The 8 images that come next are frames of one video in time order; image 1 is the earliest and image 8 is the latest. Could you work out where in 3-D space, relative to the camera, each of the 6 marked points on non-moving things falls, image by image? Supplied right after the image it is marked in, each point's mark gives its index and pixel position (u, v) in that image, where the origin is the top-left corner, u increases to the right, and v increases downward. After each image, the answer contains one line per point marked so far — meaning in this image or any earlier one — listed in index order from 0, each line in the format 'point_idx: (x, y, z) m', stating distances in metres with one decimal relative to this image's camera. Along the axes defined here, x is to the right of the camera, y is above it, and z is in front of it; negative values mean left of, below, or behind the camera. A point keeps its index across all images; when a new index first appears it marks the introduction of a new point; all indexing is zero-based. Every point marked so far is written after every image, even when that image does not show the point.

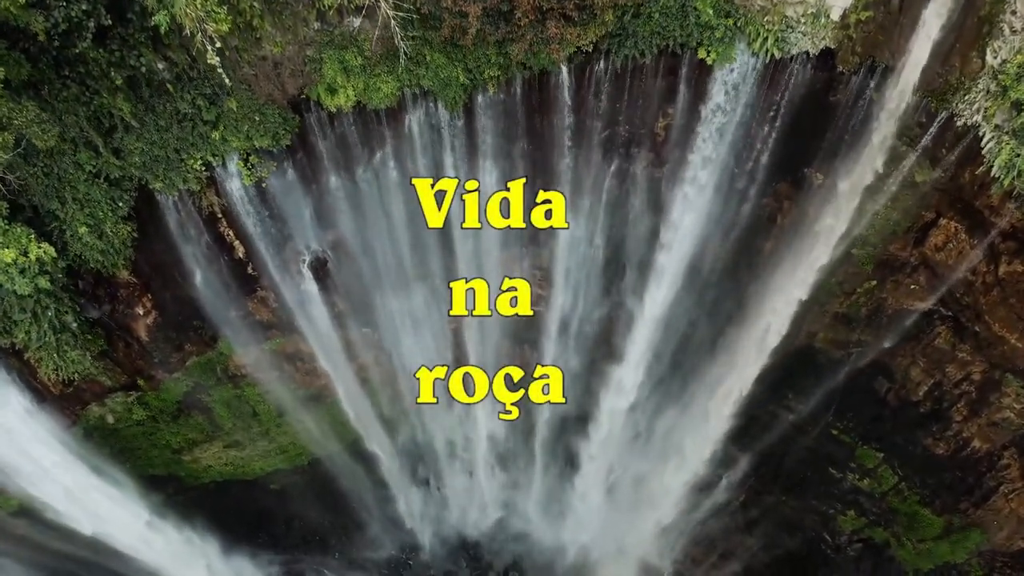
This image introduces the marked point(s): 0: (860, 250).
0: (+5.2, +0.6, +9.9) m
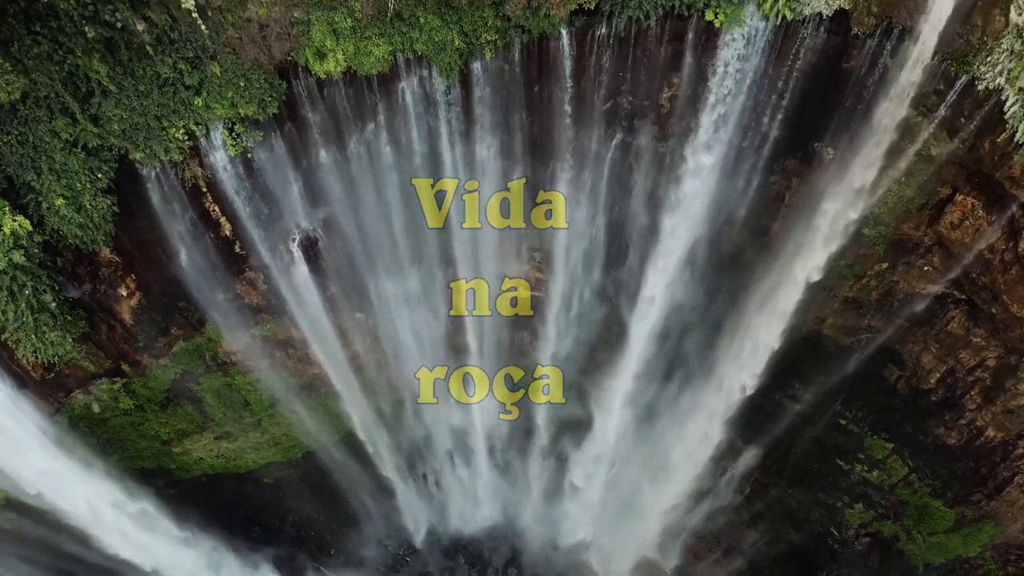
0: (+5.1, +0.8, +9.6) m
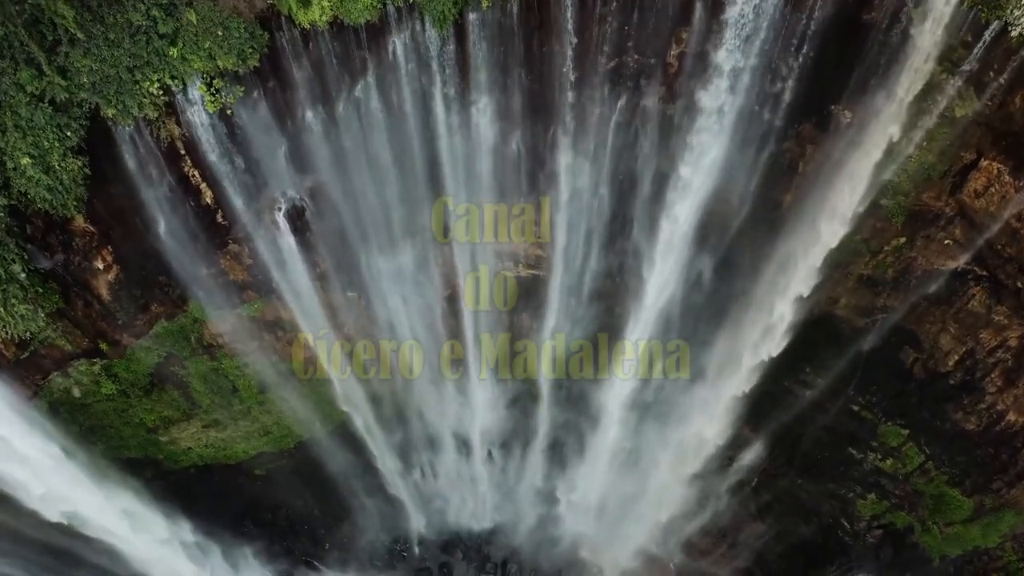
0: (+5.1, +1.2, +9.1) m
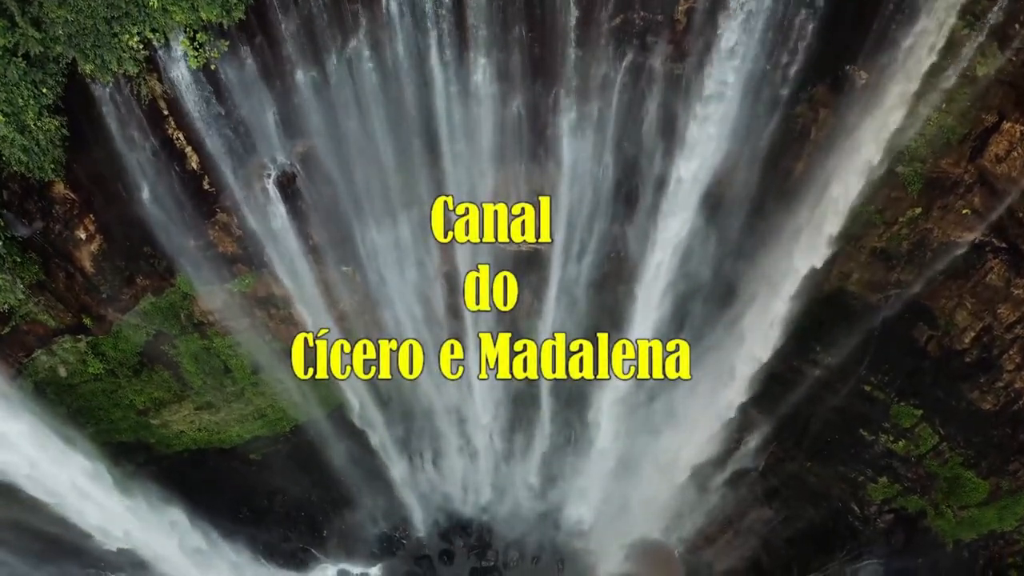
0: (+5.1, +1.6, +8.7) m
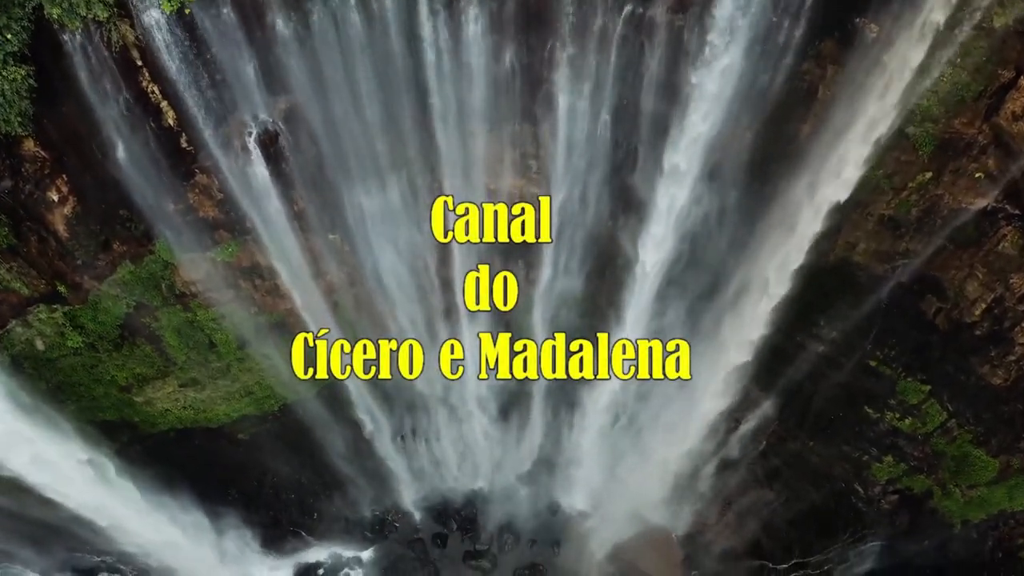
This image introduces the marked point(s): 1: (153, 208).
0: (+5.1, +2.0, +8.3) m
1: (-4.9, +1.1, +9.1) m
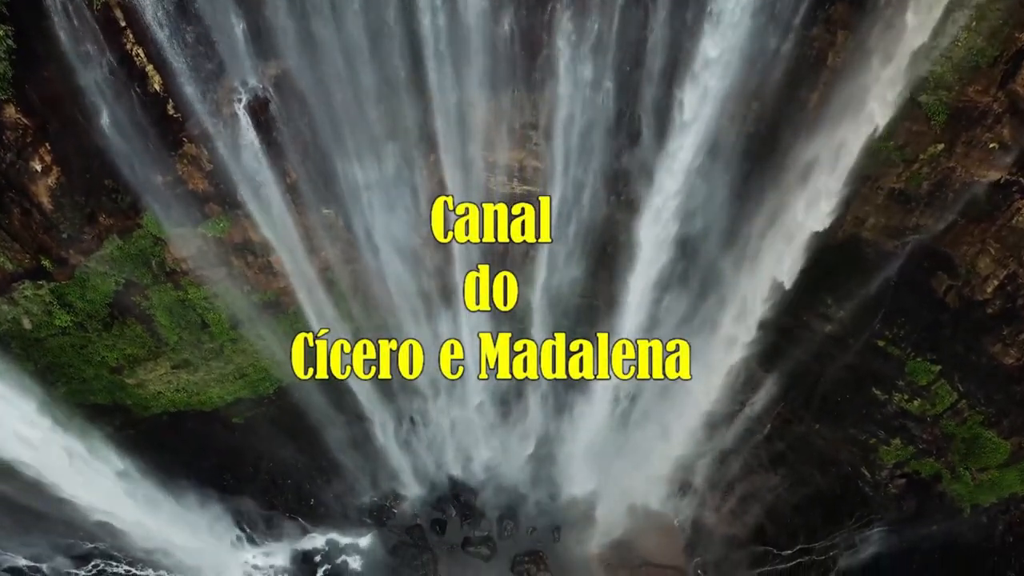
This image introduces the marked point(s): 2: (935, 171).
0: (+5.0, +2.3, +8.1) m
1: (-4.9, +1.4, +8.8) m
2: (+5.4, +1.5, +8.5) m
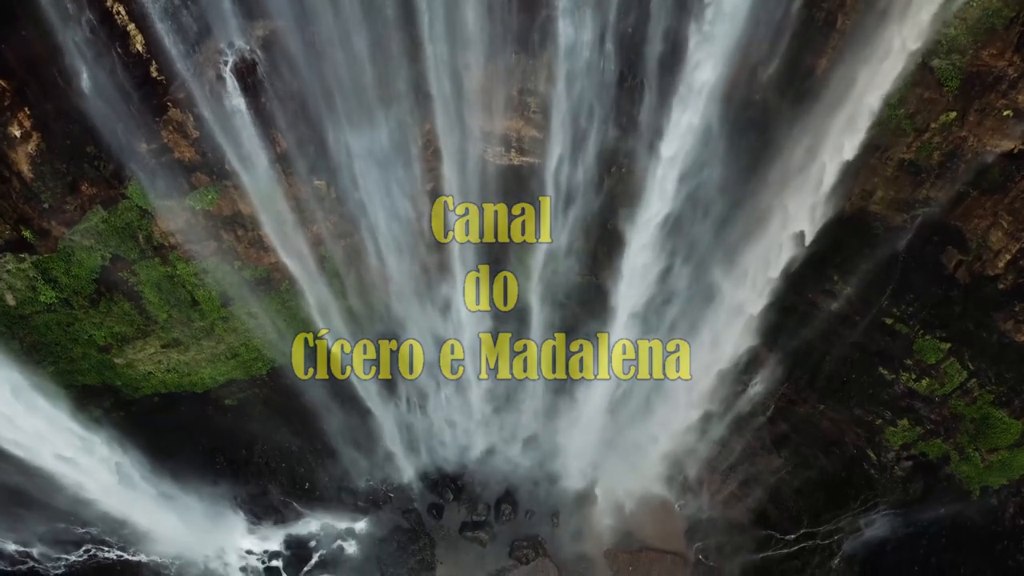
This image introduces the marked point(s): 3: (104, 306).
0: (+5.0, +2.6, +7.8) m
1: (-4.9, +1.7, +8.5) m
2: (+5.3, +1.9, +8.2) m
3: (-5.8, -0.2, +9.6) m
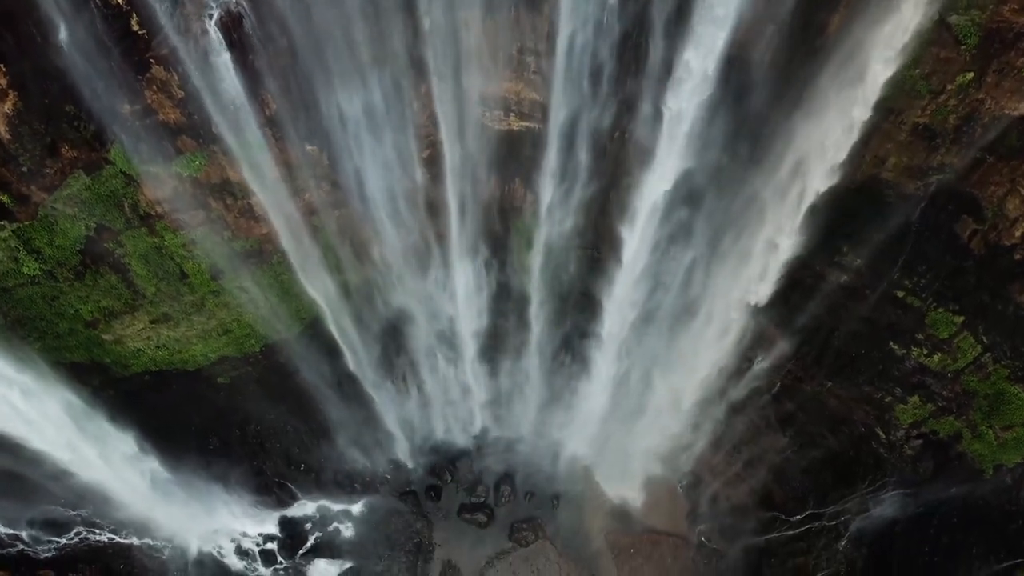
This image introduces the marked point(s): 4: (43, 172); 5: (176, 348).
0: (+5.0, +3.0, +7.4) m
1: (-4.9, +2.1, +8.2) m
2: (+5.3, +2.2, +7.9) m
3: (-5.9, +0.1, +9.3) m
4: (-5.8, +1.3, +8.3) m
5: (-5.2, -0.9, +10.3) m
